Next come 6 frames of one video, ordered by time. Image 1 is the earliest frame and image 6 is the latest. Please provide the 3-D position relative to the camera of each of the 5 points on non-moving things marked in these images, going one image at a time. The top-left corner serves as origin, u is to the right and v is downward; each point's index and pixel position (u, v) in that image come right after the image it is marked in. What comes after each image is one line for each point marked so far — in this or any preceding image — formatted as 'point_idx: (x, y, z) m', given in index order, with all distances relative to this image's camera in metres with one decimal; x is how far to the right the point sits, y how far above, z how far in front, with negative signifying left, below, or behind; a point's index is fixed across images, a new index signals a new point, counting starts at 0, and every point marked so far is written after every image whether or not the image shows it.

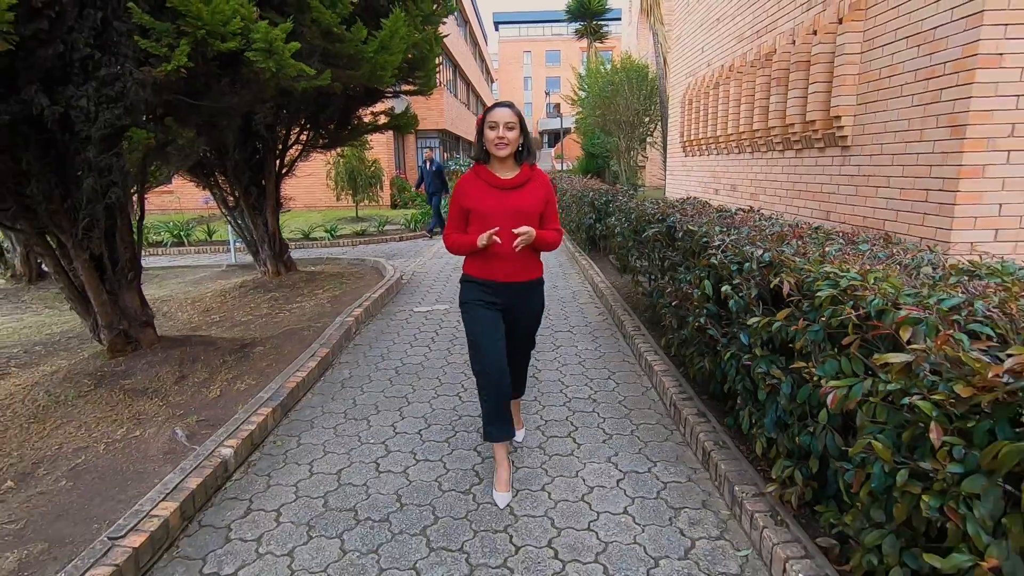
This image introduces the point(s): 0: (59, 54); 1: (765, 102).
0: (-2.5, +1.3, +3.0) m
1: (+2.9, +2.1, +6.2) m
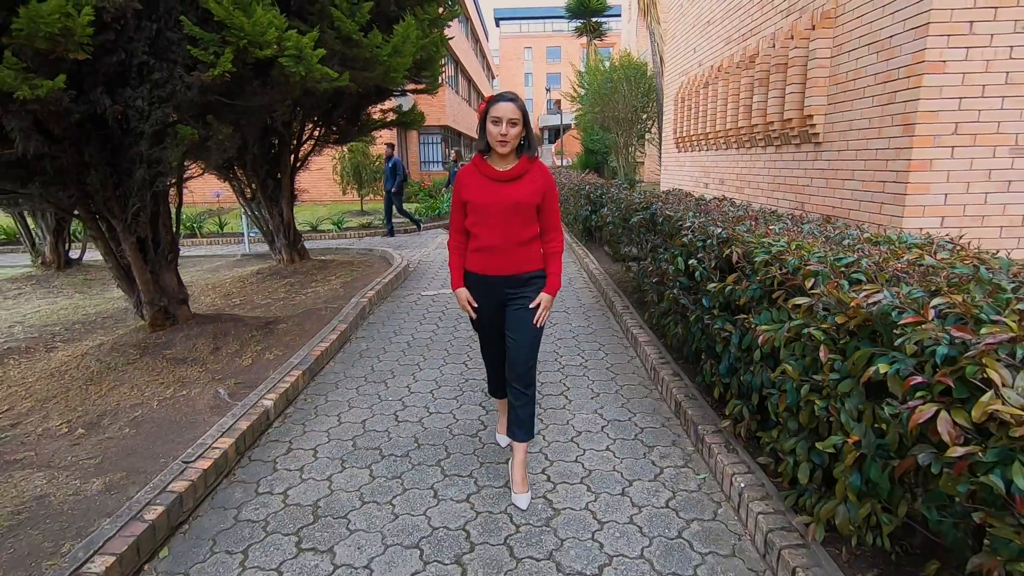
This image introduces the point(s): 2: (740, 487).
0: (-2.5, +1.5, +3.5) m
1: (+2.9, +2.3, +6.7) m
2: (+1.0, -0.9, +2.4) m
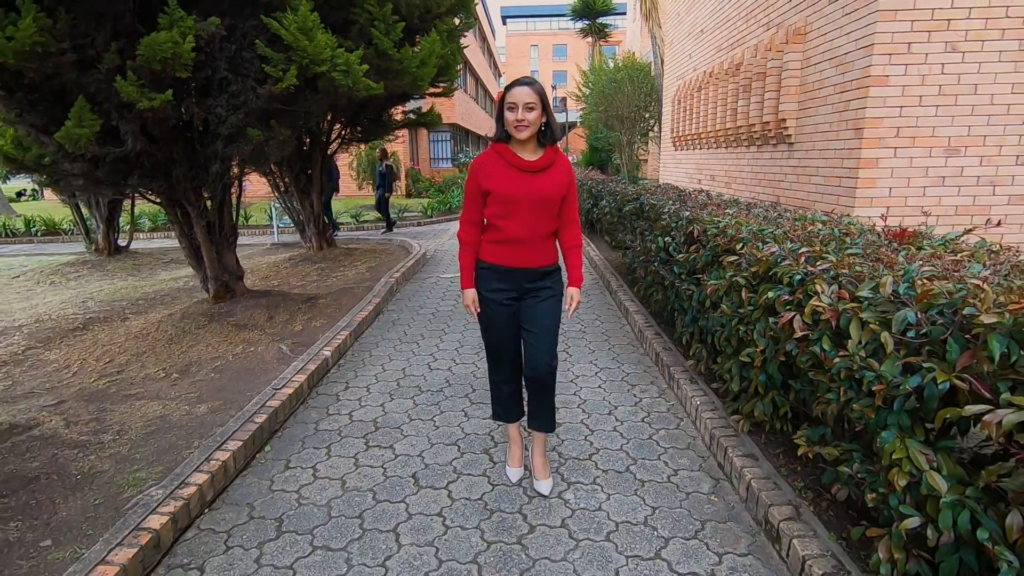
0: (-2.4, +1.7, +4.3) m
1: (+3.0, +2.5, +7.4) m
2: (+1.1, -0.7, +3.2) m
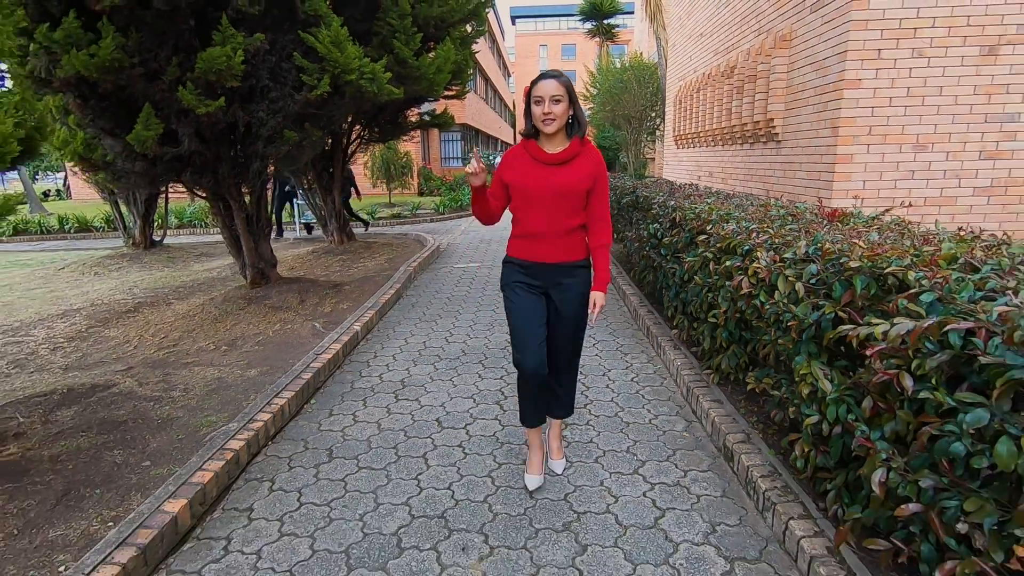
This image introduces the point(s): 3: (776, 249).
0: (-2.4, +1.8, +4.9) m
1: (+3.2, +2.7, +7.9) m
2: (+1.1, -0.5, +3.7) m
3: (+1.2, +0.2, +2.5) m
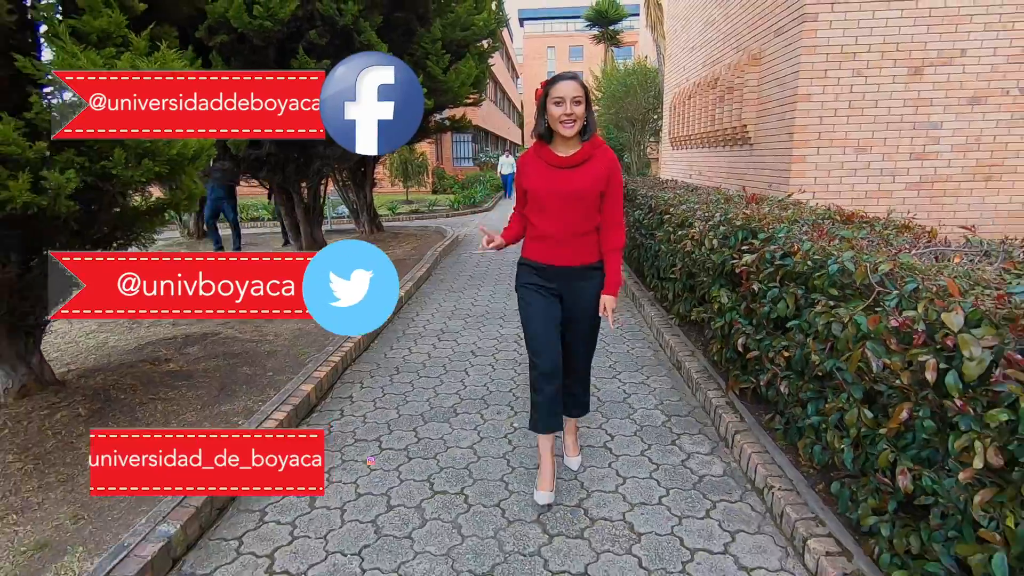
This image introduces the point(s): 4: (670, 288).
0: (-2.2, +2.1, +6.1) m
1: (+3.4, +2.9, +9.1) m
2: (+1.3, -0.2, +4.9) m
3: (+1.3, +0.5, +3.7) m
4: (+1.3, 0.0, +4.5) m
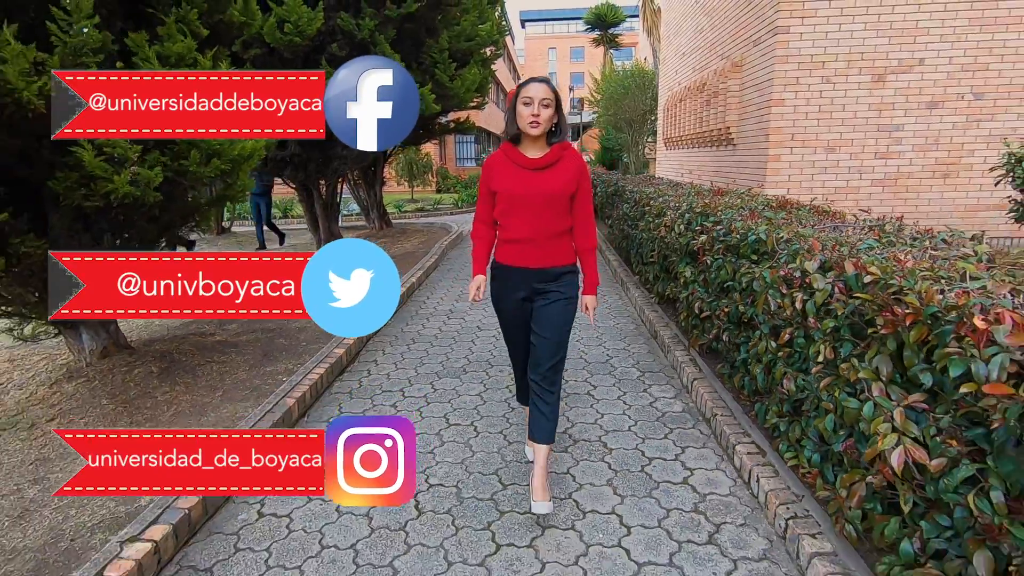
0: (-2.2, +2.3, +6.8) m
1: (+3.4, +3.1, +9.7) m
2: (+1.3, -0.1, +5.5) m
3: (+1.3, +0.6, +4.3) m
4: (+1.3, +0.2, +5.1) m
